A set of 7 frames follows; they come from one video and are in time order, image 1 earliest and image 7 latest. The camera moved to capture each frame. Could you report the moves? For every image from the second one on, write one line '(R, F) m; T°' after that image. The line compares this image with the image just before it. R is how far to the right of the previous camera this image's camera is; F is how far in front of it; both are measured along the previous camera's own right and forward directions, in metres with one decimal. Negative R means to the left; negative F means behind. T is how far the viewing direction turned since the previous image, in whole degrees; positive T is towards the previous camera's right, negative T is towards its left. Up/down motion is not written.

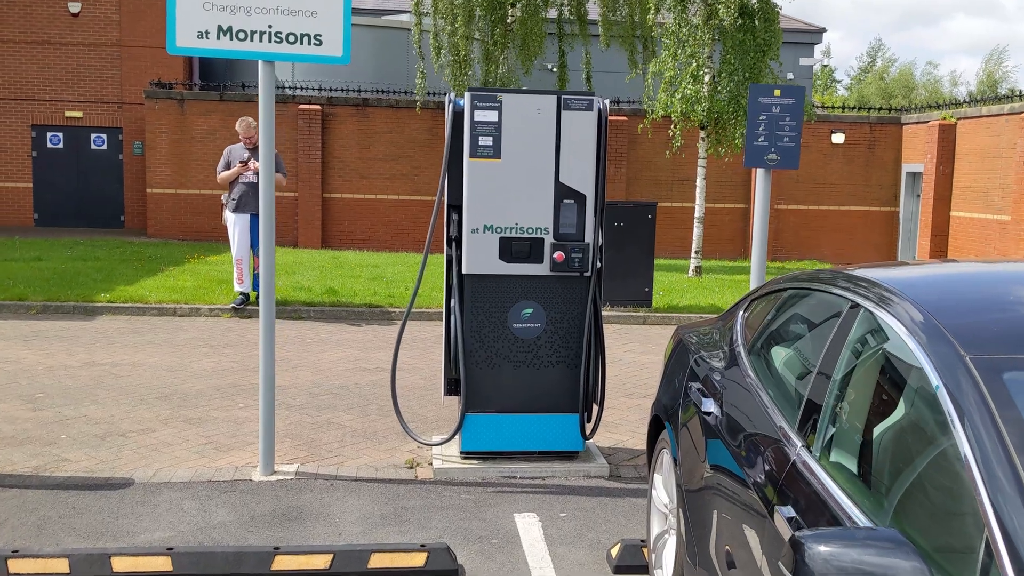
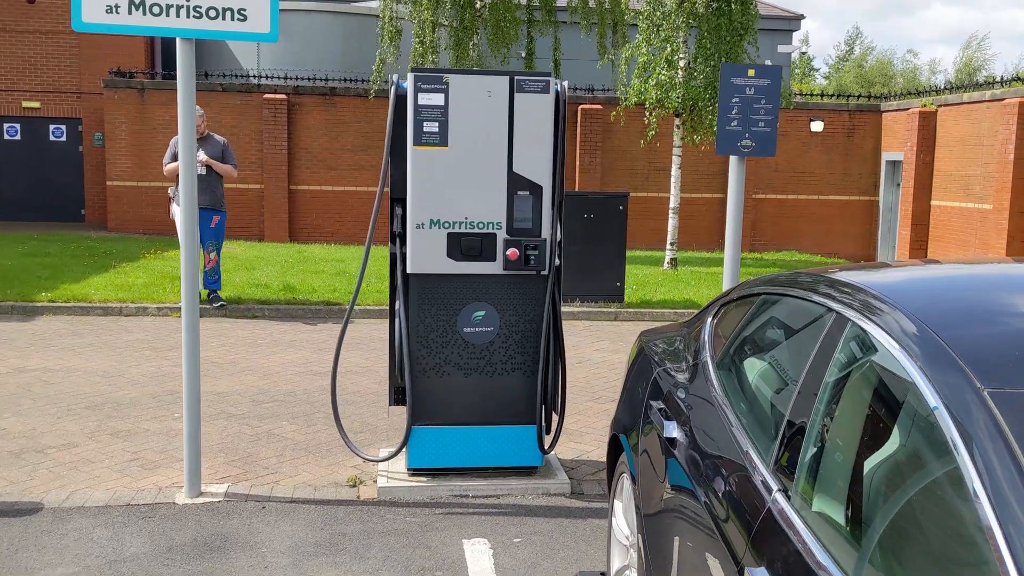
(+0.2, +0.5) m; +1°
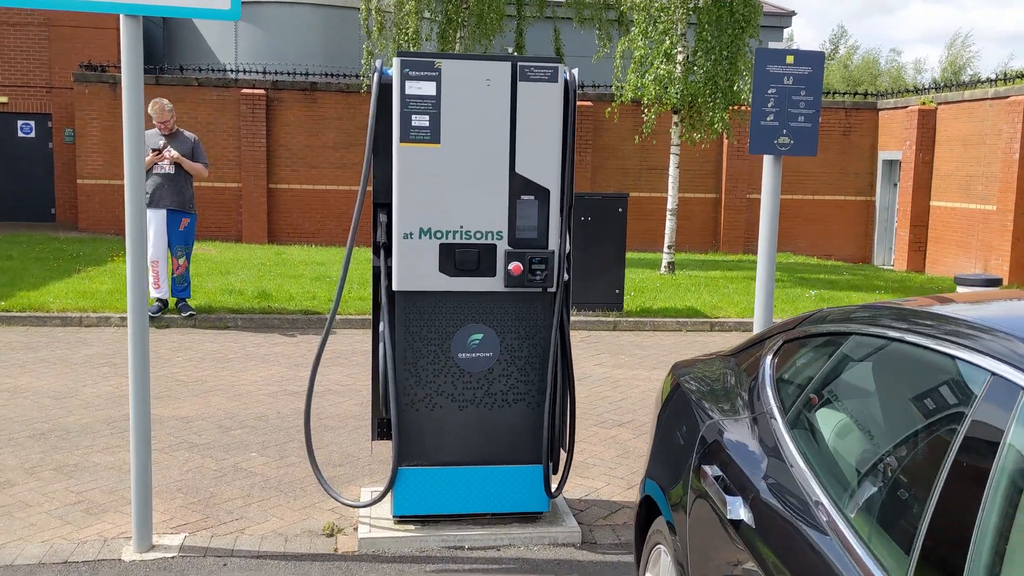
(-0.1, +0.7) m; +1°
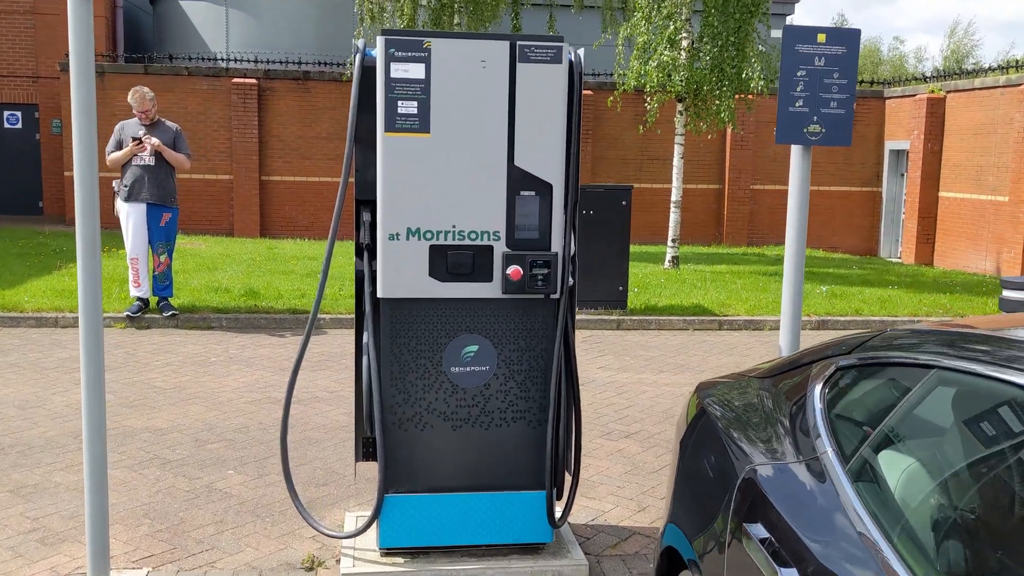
(0.0, +0.4) m; 0°
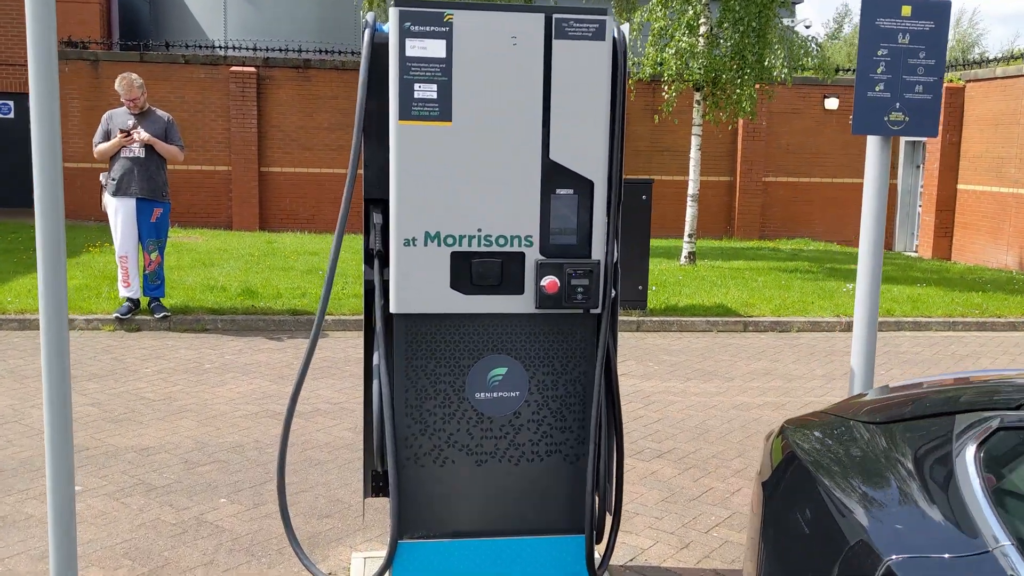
(-0.1, +0.5) m; 0°
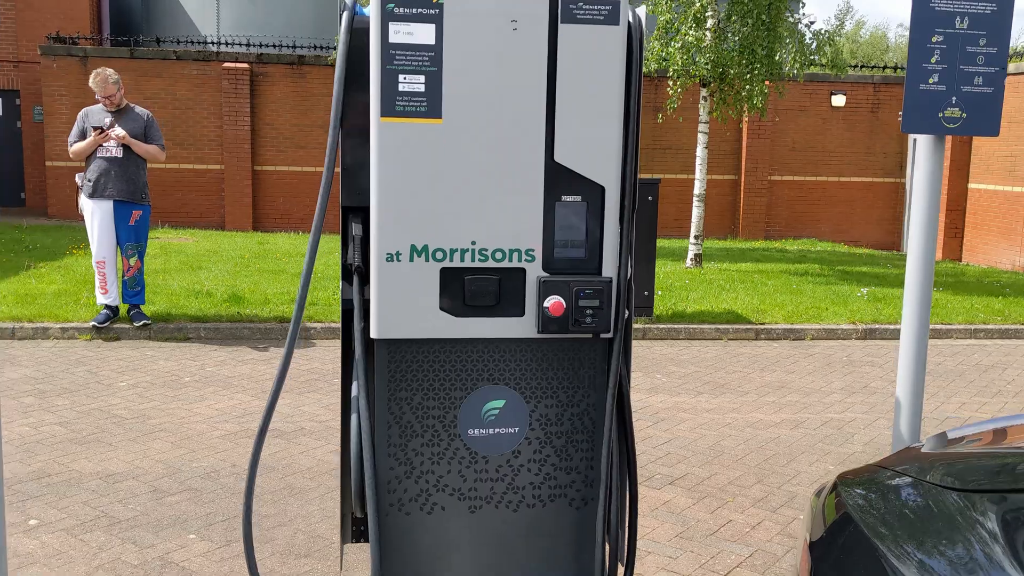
(0.0, +0.4) m; 0°
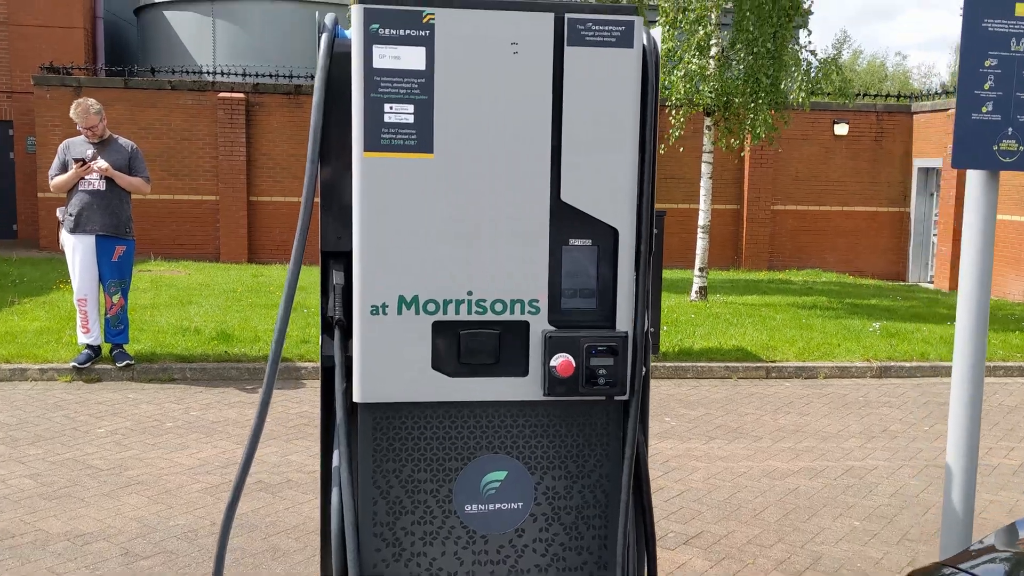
(0.0, +0.3) m; 0°
